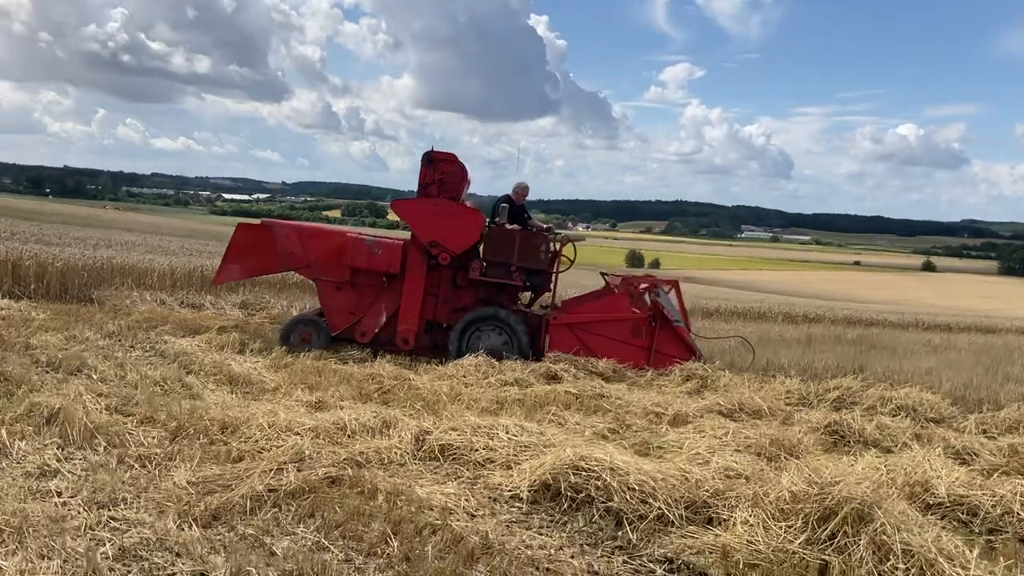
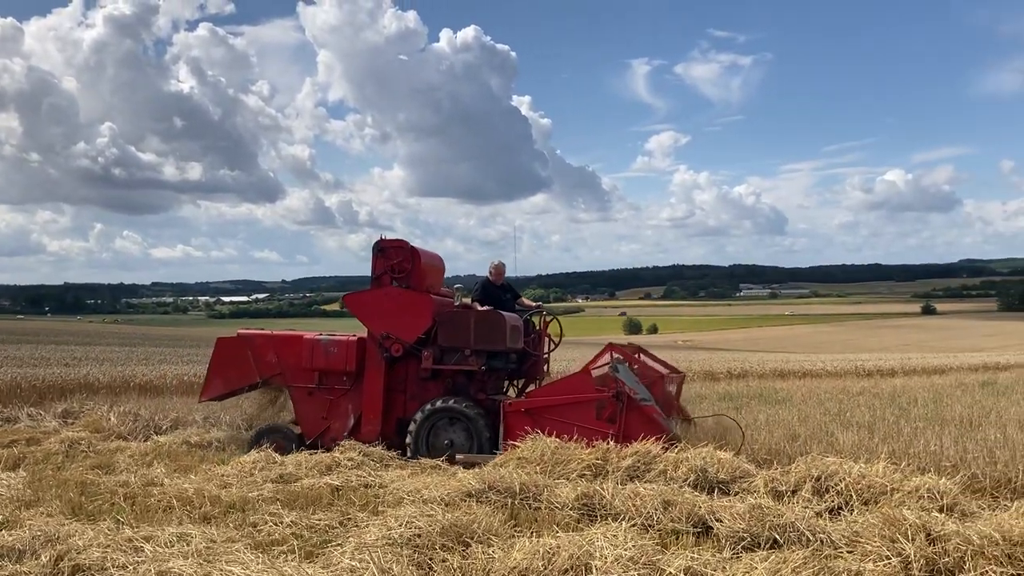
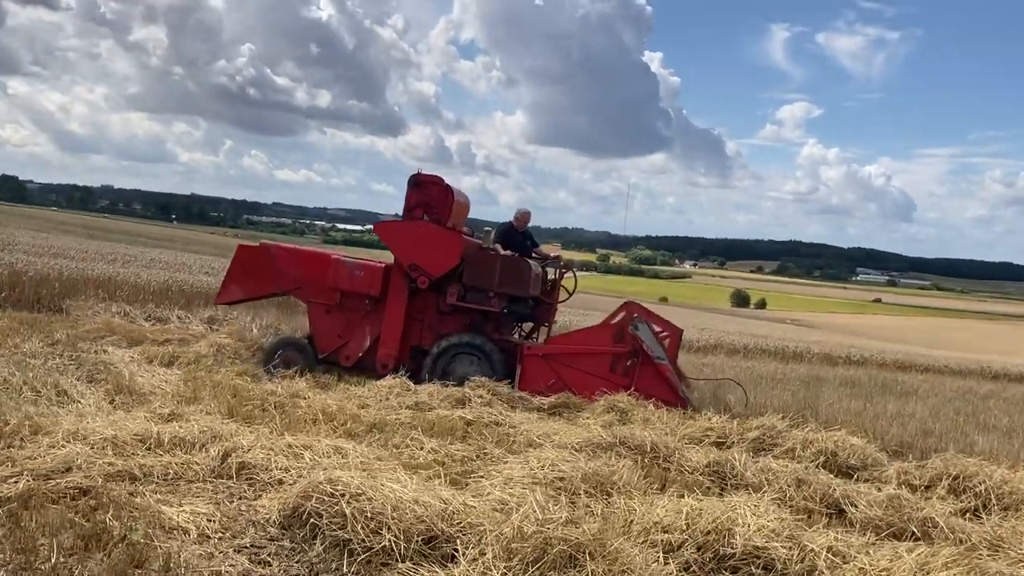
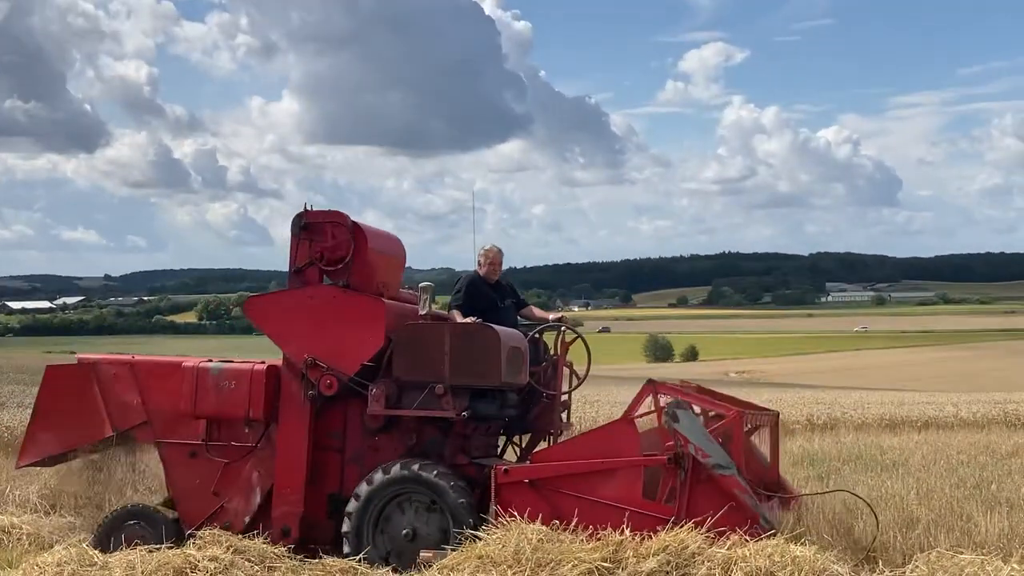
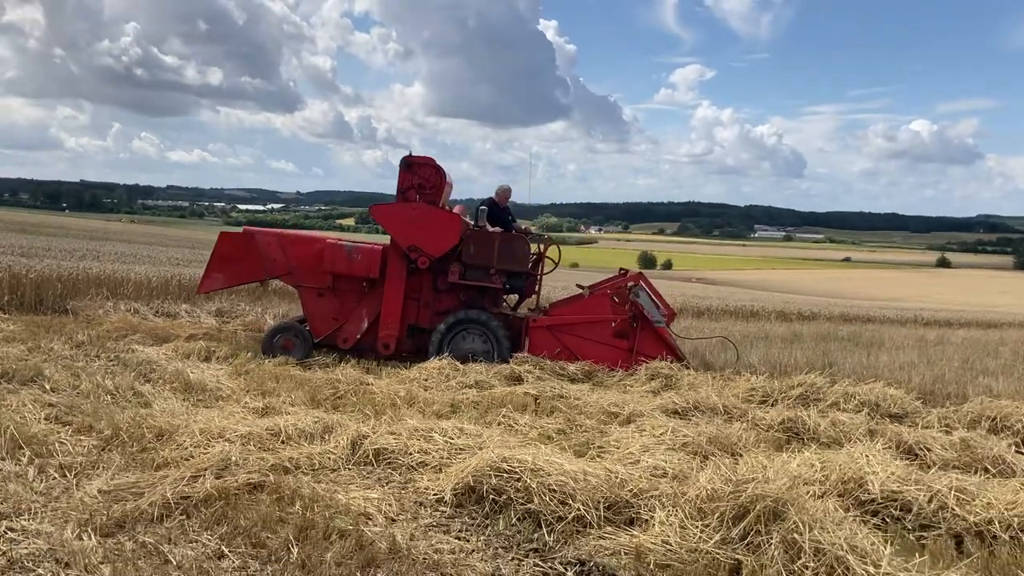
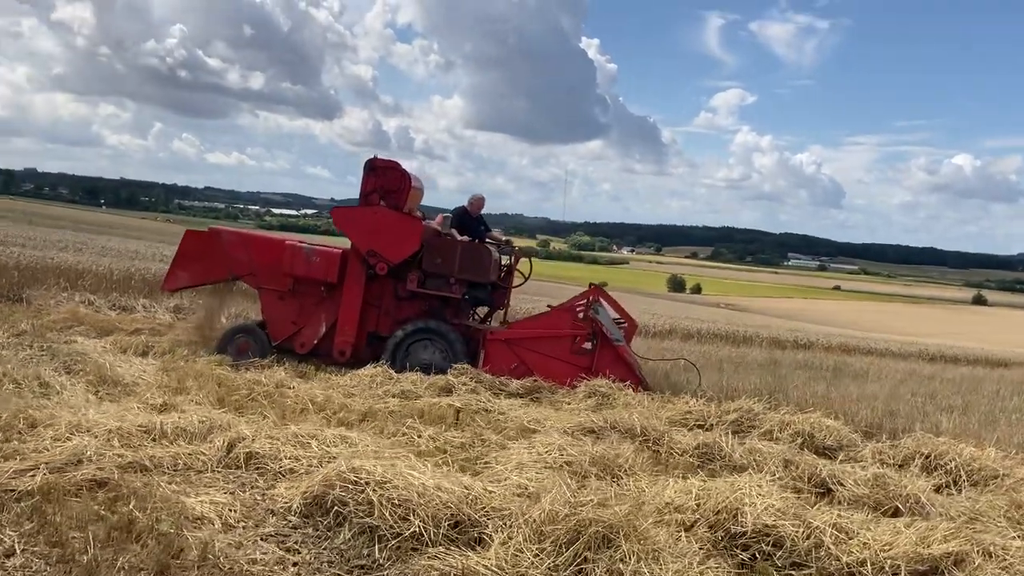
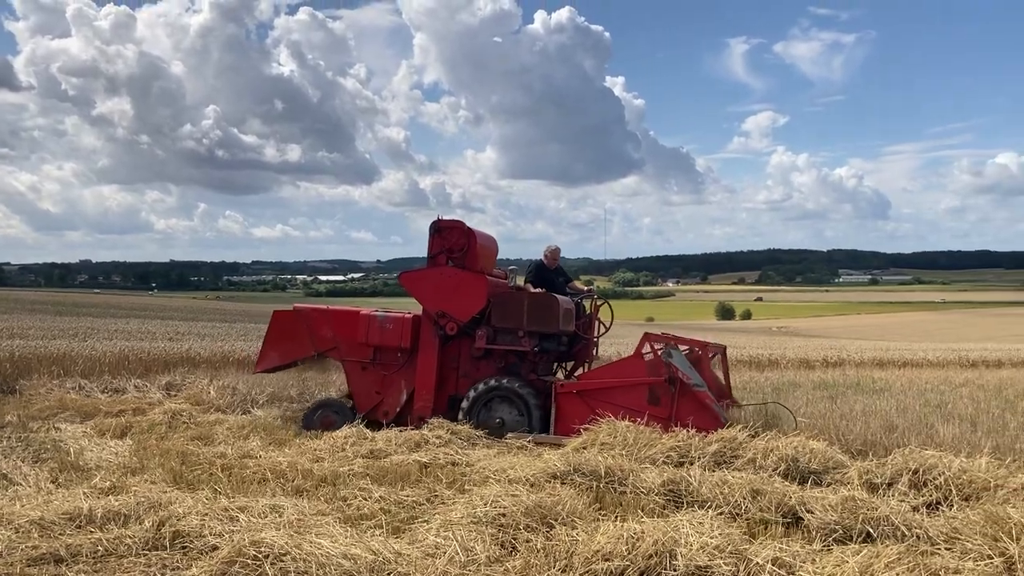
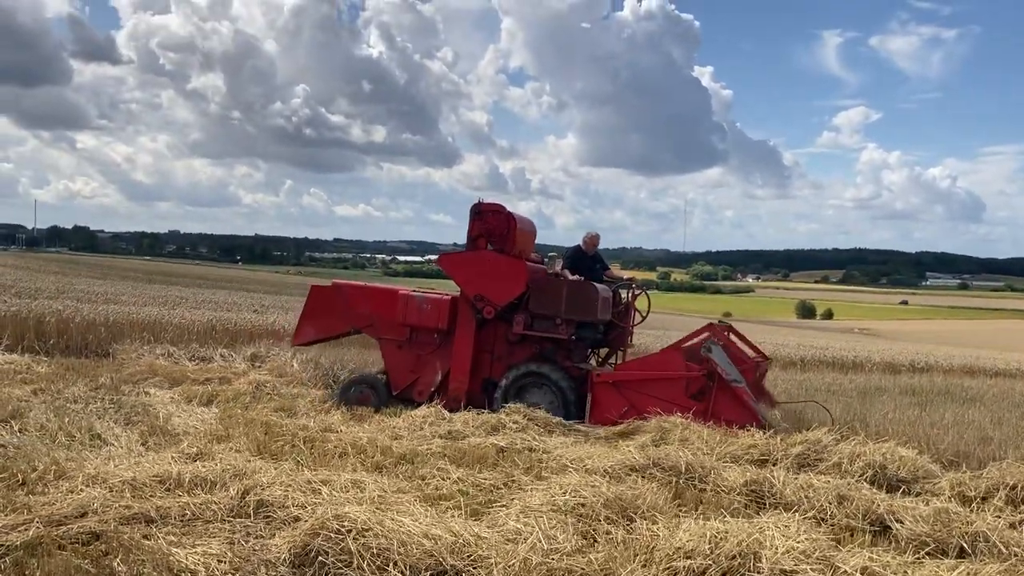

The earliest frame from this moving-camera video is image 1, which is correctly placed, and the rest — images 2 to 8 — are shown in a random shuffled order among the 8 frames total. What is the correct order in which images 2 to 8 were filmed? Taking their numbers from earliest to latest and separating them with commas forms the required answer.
5, 6, 3, 8, 7, 2, 4
